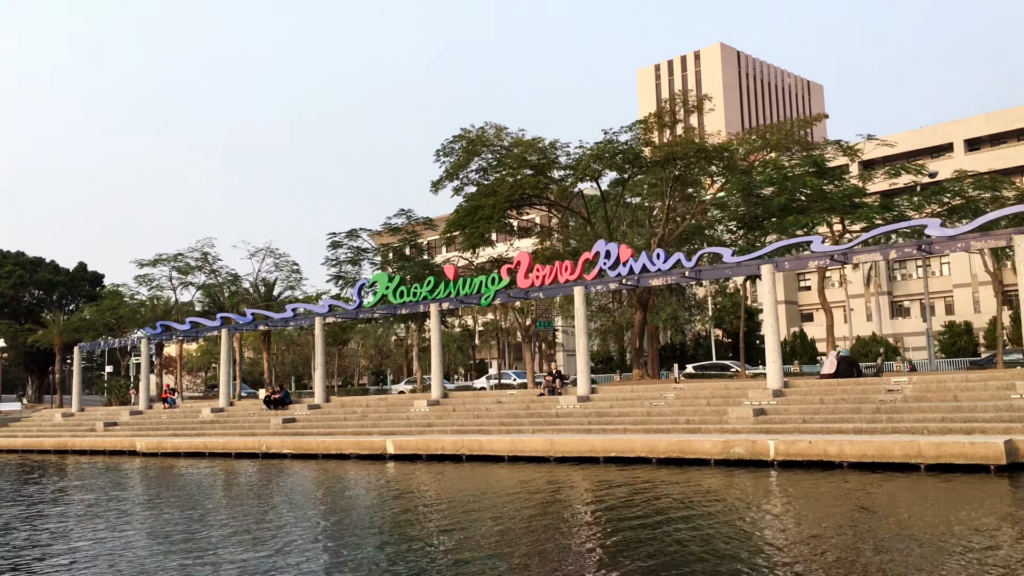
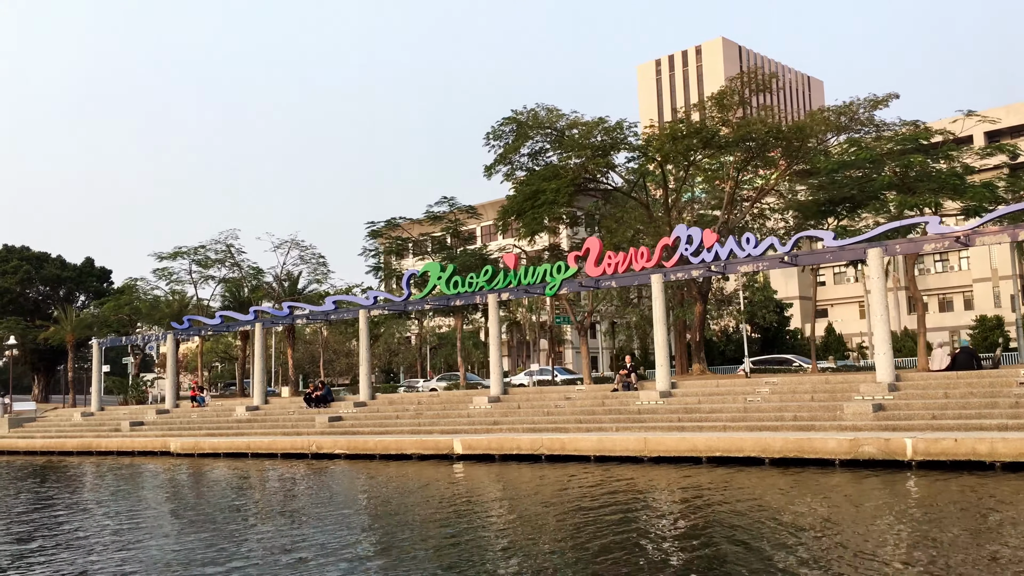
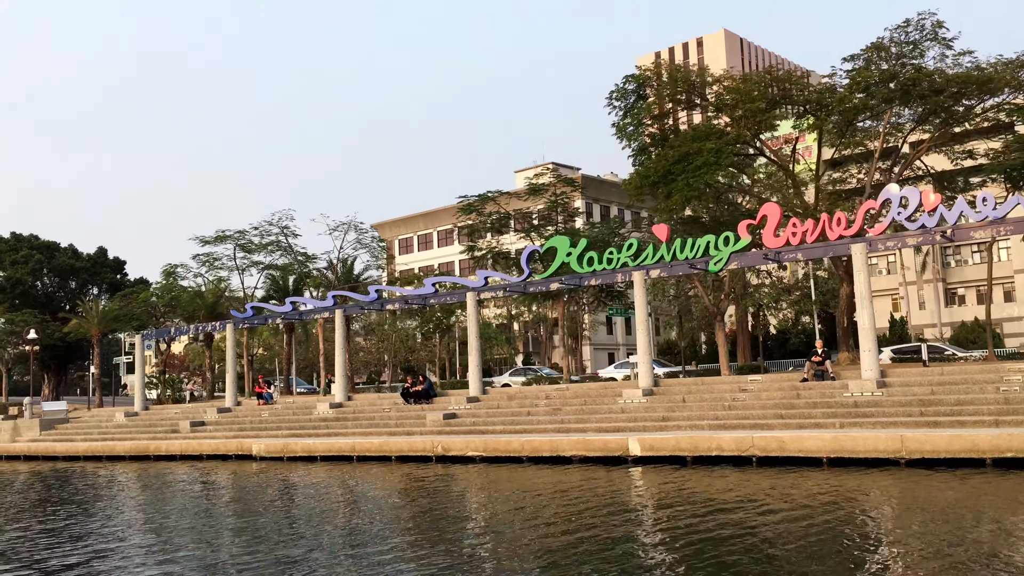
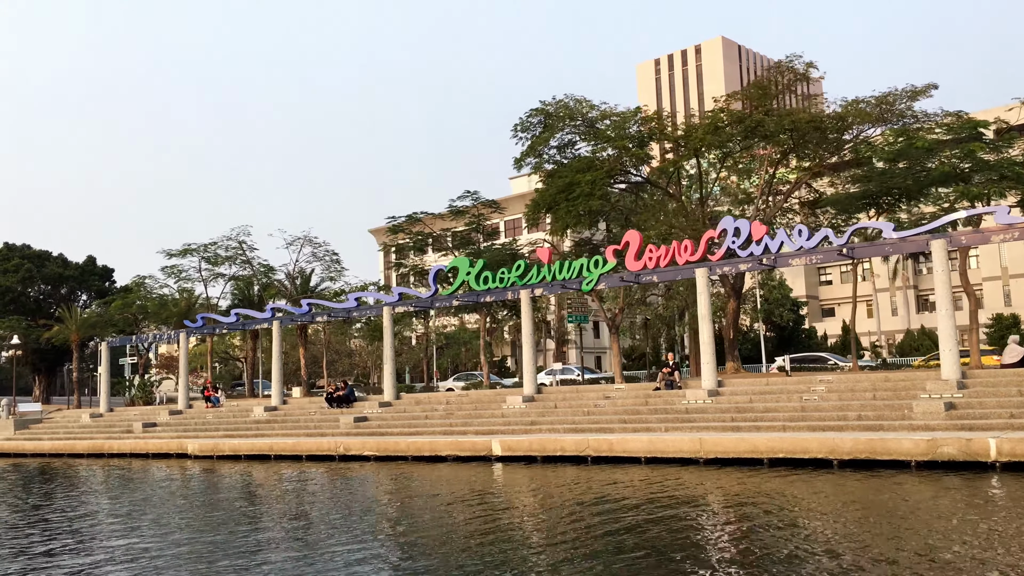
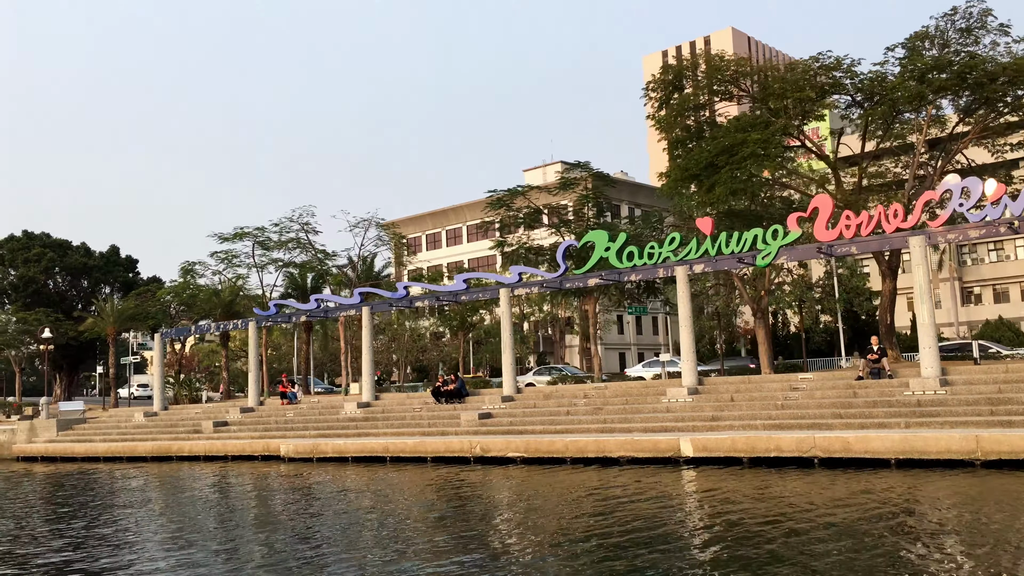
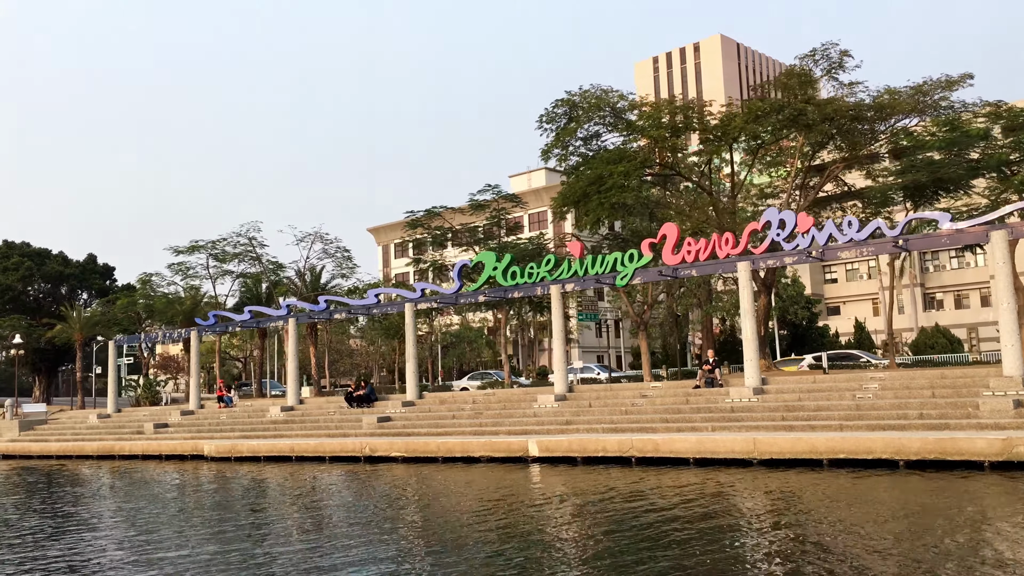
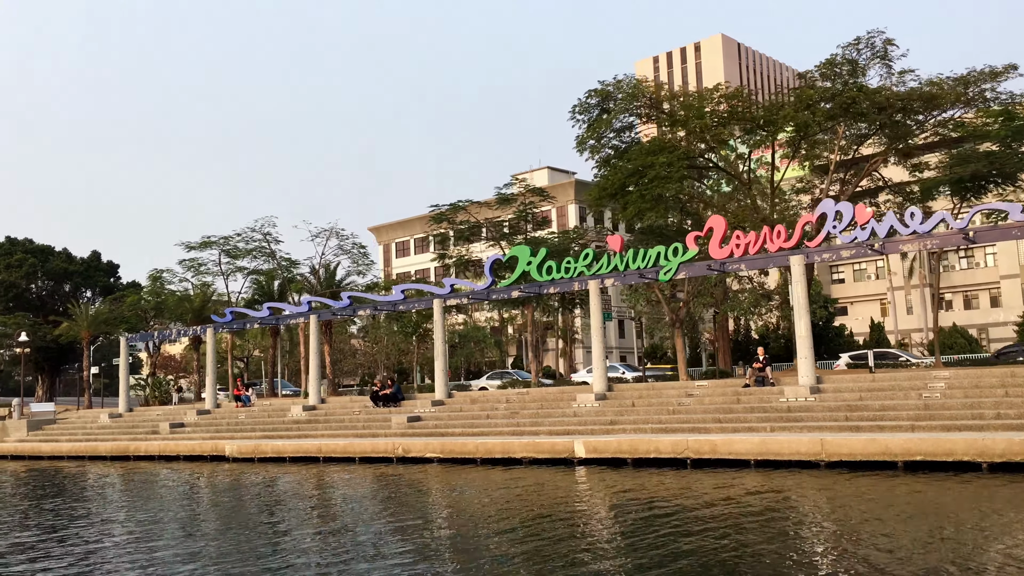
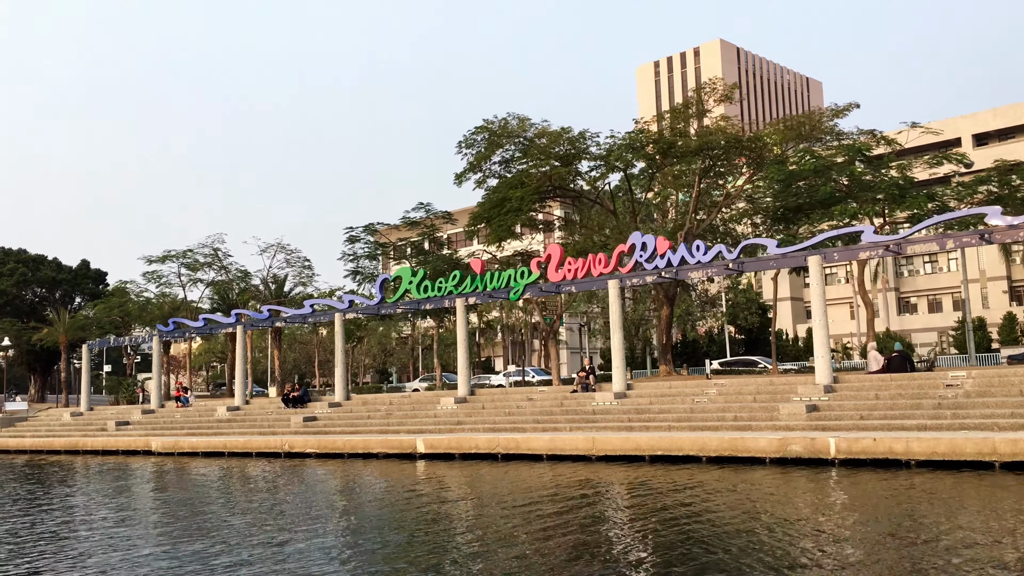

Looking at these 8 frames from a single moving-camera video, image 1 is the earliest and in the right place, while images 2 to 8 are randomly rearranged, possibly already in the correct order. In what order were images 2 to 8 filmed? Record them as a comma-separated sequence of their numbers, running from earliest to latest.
8, 2, 4, 6, 7, 3, 5
